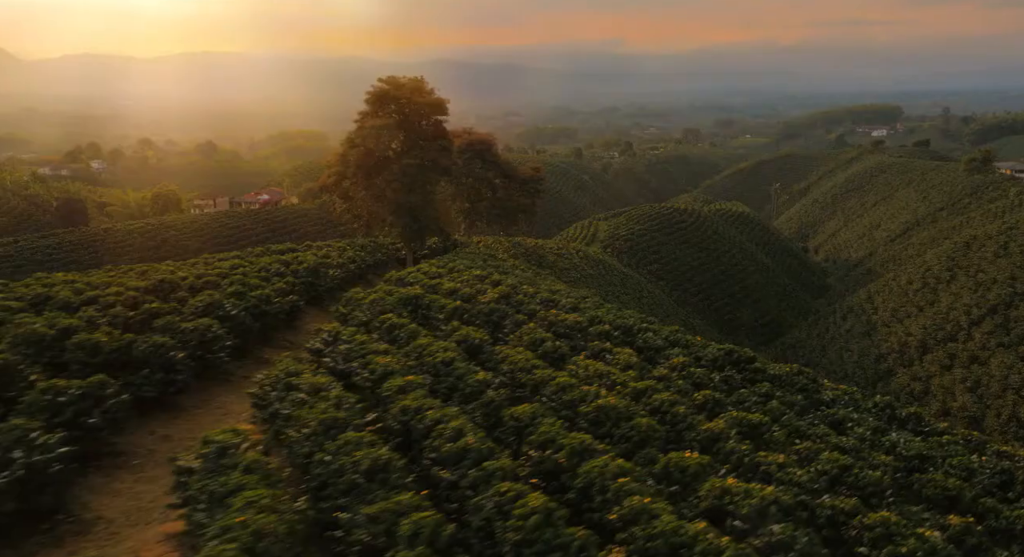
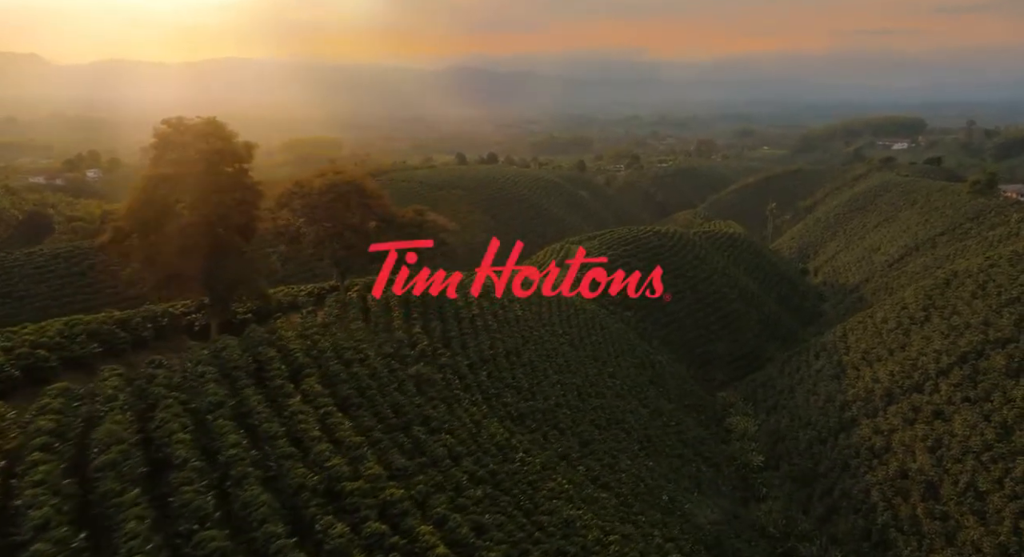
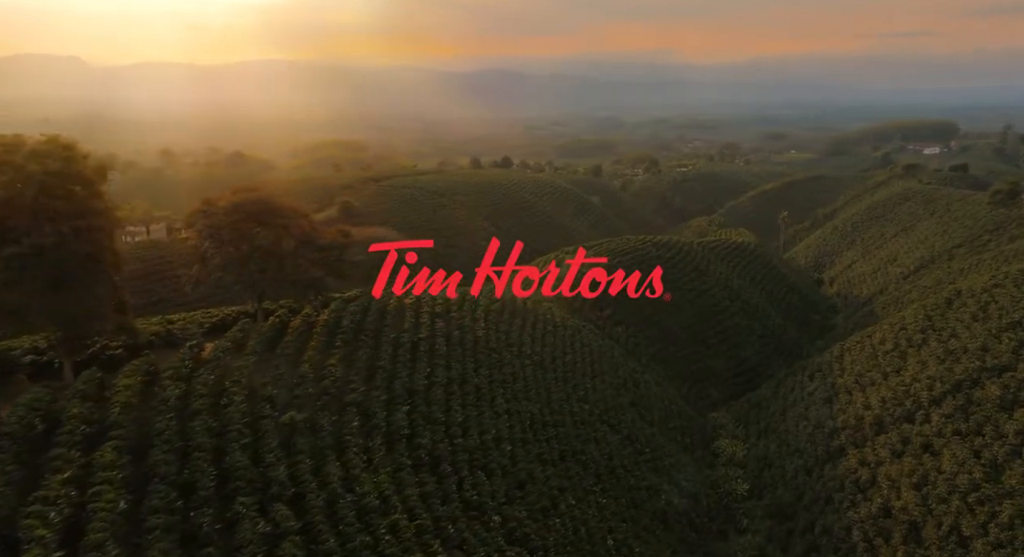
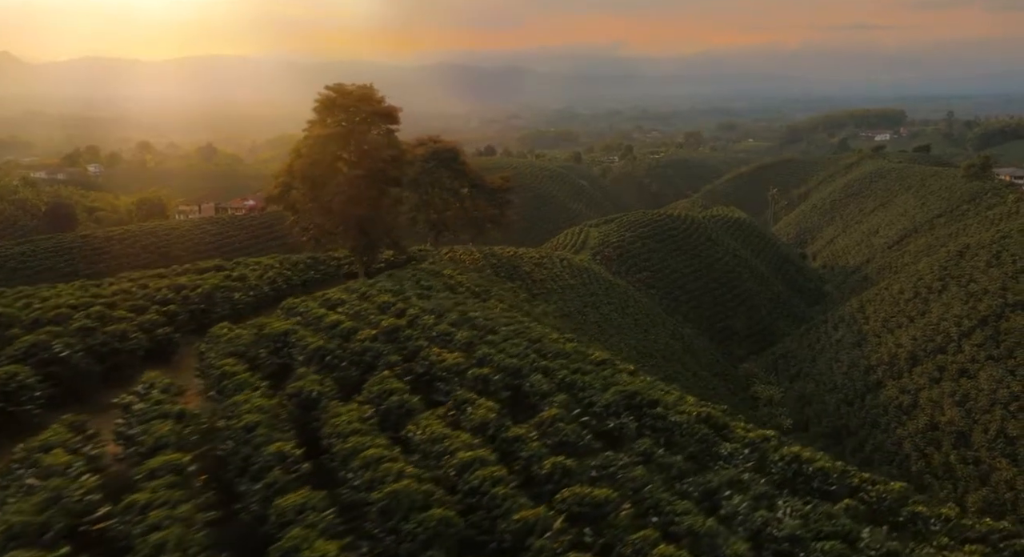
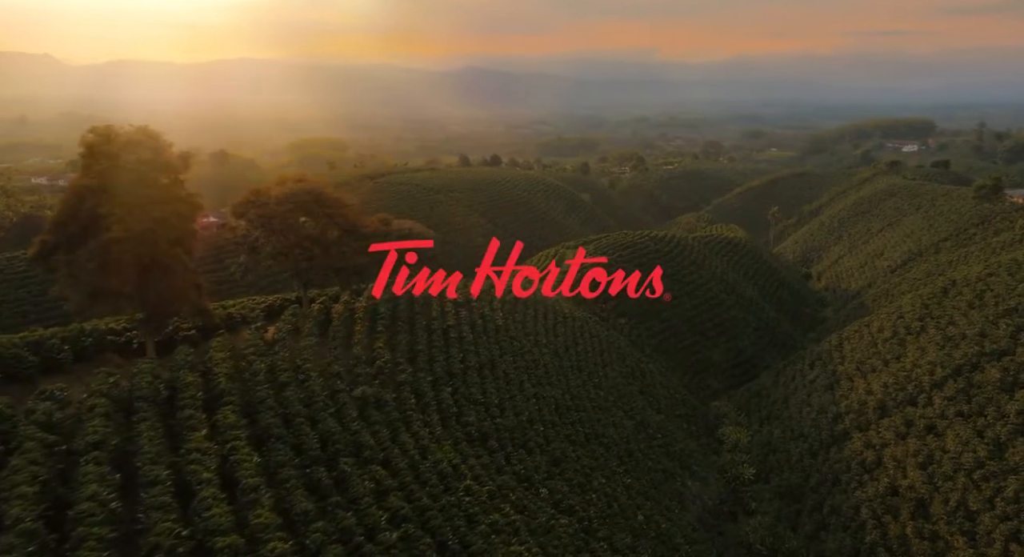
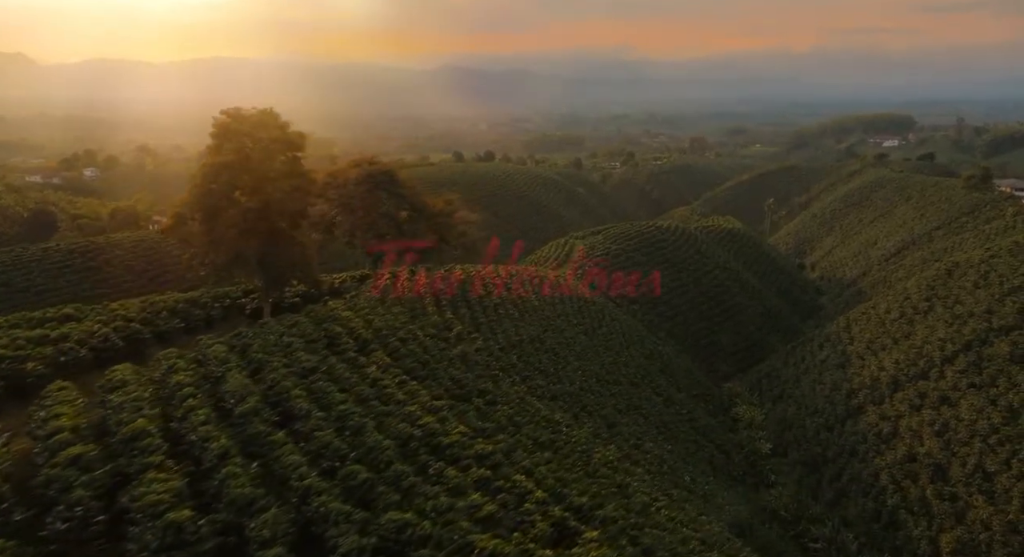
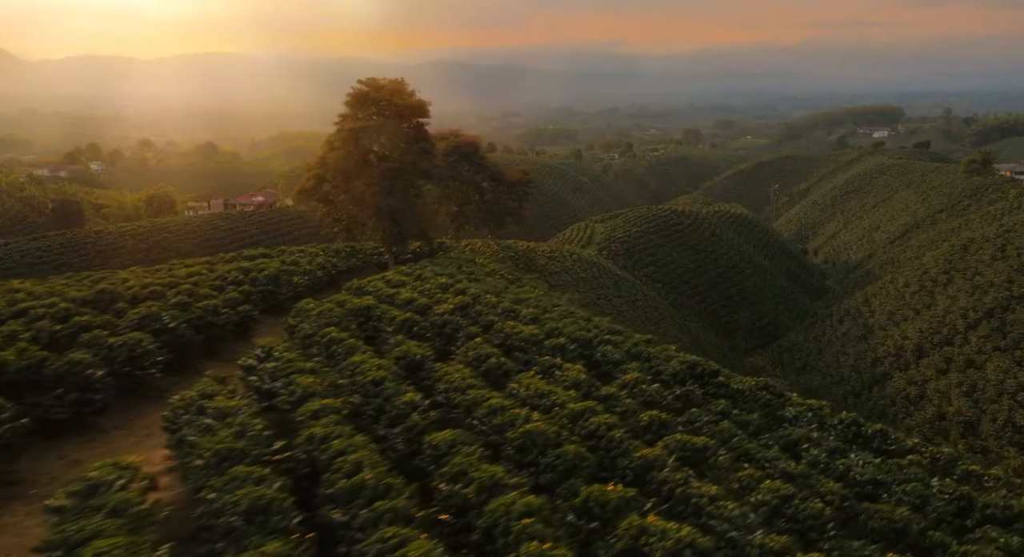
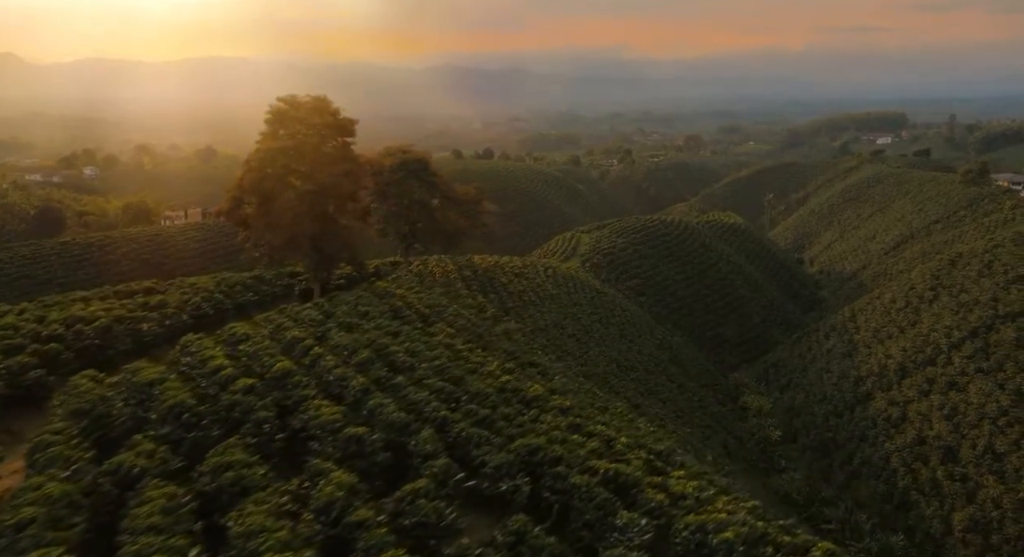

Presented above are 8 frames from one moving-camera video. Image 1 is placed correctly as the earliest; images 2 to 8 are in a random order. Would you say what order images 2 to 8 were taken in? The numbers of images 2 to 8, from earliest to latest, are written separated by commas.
7, 4, 8, 6, 2, 5, 3
